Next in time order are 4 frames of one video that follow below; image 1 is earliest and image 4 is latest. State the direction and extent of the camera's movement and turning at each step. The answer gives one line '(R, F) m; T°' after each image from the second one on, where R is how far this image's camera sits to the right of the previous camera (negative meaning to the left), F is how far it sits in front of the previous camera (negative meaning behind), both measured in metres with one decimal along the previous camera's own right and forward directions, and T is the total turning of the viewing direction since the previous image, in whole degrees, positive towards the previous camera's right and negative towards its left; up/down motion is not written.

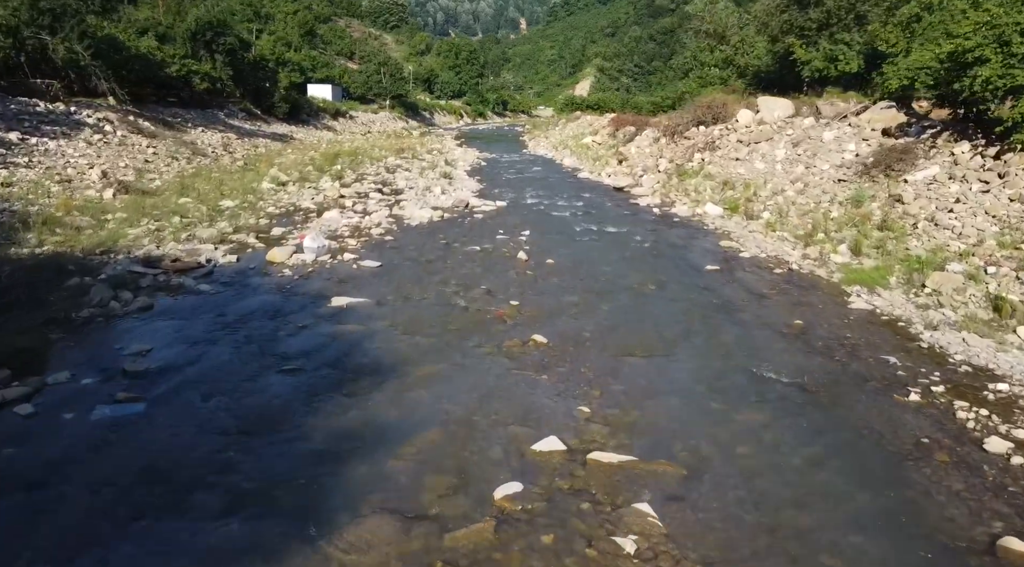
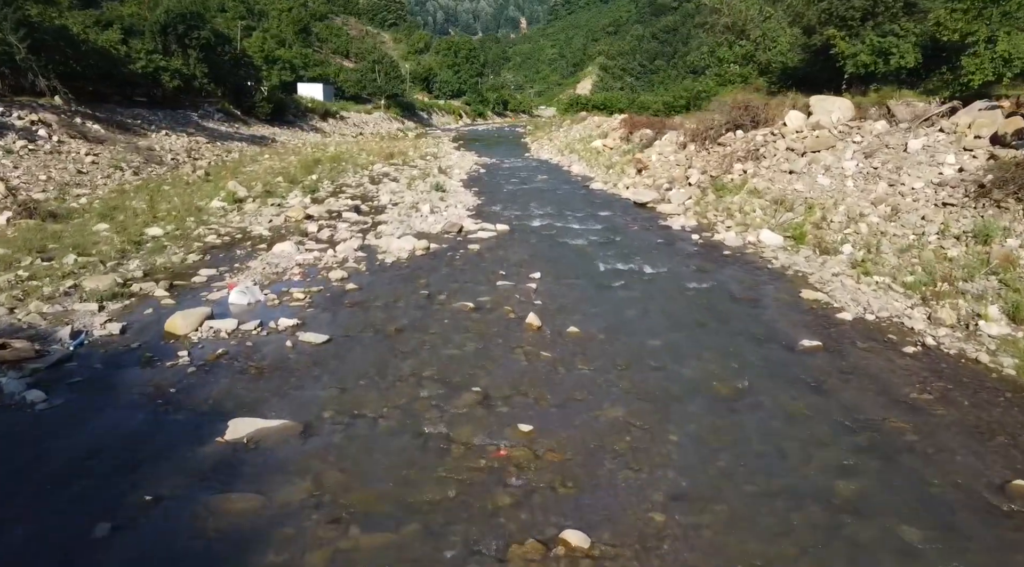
(-0.1, +4.1) m; 0°
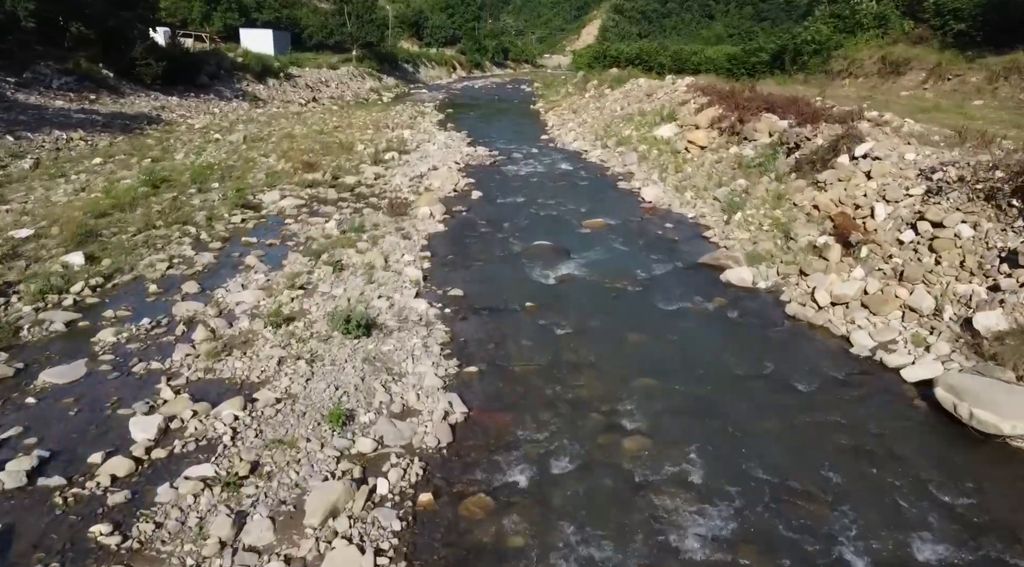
(-0.5, +16.1) m; 0°
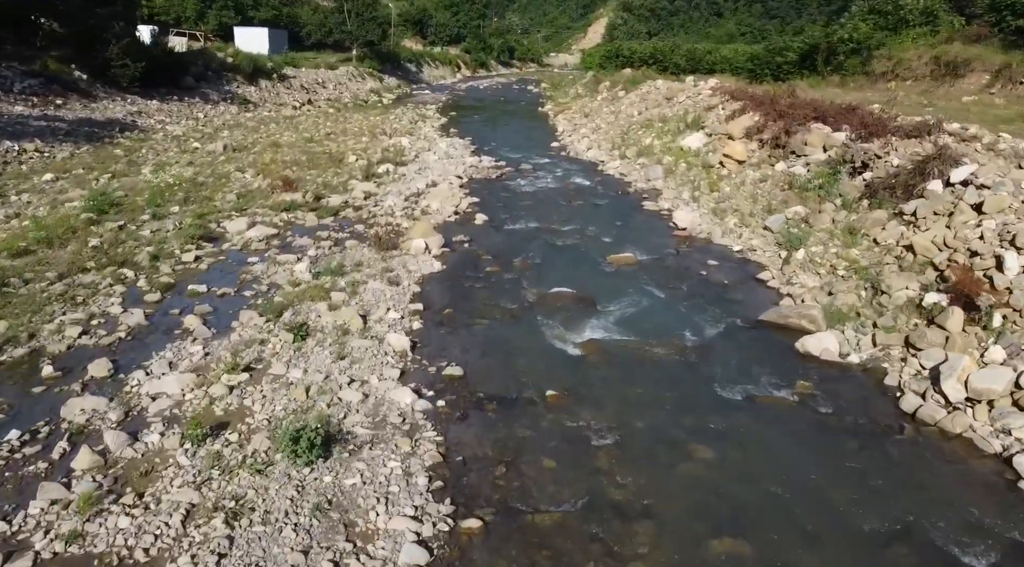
(-0.1, +2.8) m; 0°
